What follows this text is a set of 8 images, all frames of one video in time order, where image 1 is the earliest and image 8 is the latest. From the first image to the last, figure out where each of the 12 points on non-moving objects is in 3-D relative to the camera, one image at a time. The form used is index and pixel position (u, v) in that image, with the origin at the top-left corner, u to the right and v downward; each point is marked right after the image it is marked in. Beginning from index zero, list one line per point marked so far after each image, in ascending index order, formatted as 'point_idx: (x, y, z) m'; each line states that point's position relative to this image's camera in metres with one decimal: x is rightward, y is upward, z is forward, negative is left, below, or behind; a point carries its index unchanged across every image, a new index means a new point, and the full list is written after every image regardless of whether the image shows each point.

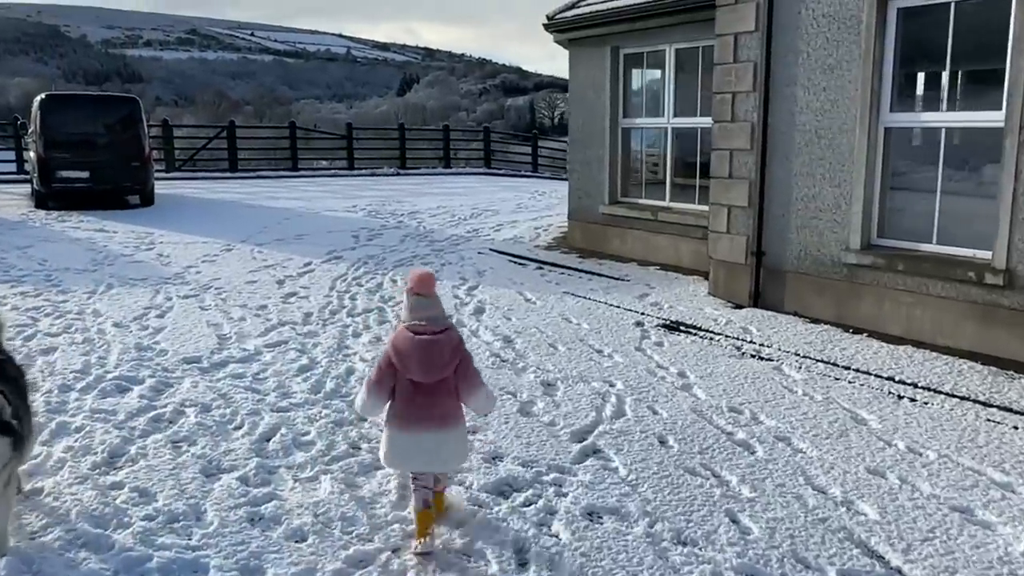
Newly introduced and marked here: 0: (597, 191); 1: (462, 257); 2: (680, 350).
0: (+1.0, +1.1, +10.0) m
1: (-0.6, +0.4, +10.0) m
2: (+1.2, -0.4, +5.9) m
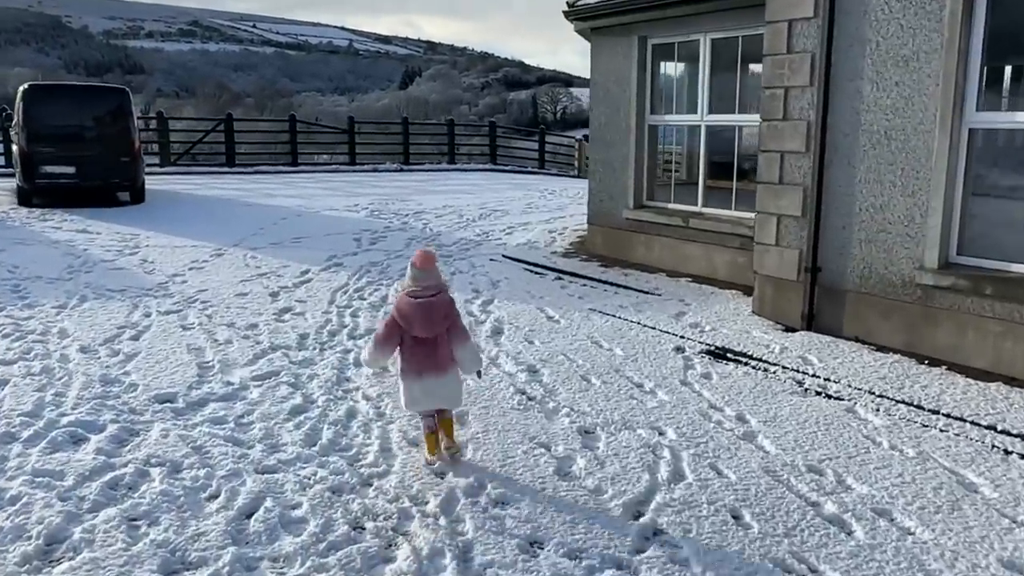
0: (+1.2, +1.0, +9.2) m
1: (-0.4, +0.2, +9.2) m
2: (+1.3, -0.6, +5.1) m
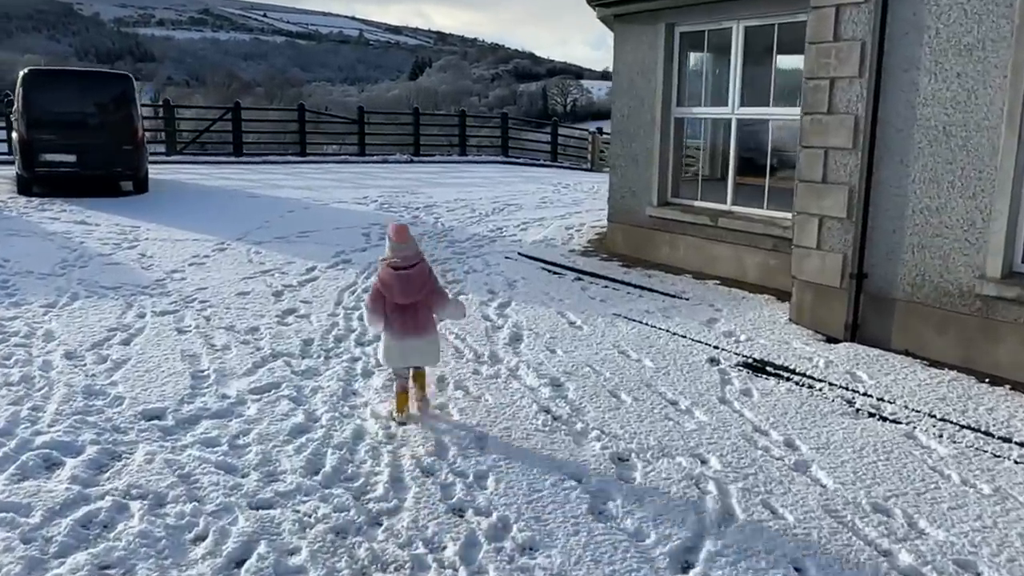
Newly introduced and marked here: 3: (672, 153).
0: (+1.3, +1.0, +8.8) m
1: (-0.2, +0.3, +8.8) m
2: (+1.4, -0.6, +4.7) m
3: (+1.6, +1.3, +8.5) m
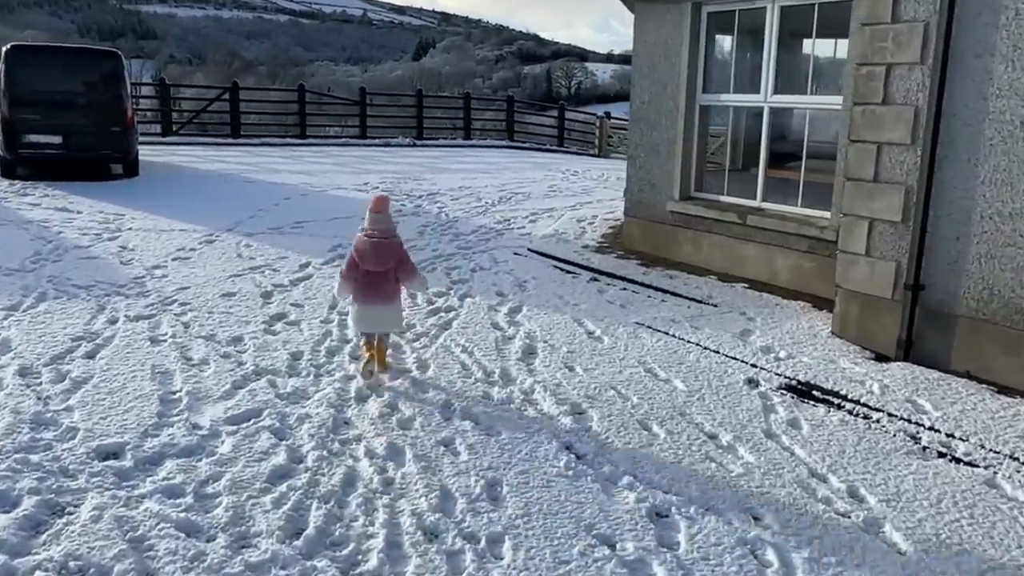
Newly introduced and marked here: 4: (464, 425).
0: (+1.4, +1.0, +8.1) m
1: (-0.2, +0.3, +8.2) m
2: (+1.5, -0.7, +4.1) m
3: (+1.7, +1.3, +7.9) m
4: (-0.2, -0.6, +4.0) m
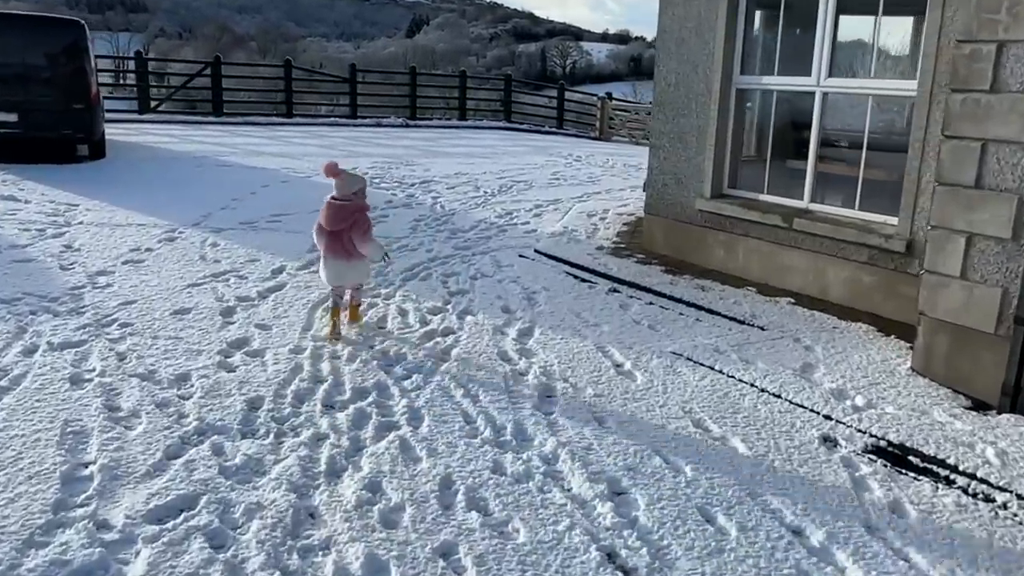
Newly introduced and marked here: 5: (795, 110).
0: (+1.5, +0.9, +7.1) m
1: (-0.1, +0.2, +7.1) m
2: (+1.6, -0.9, +3.1) m
3: (+1.7, +1.2, +6.9) m
4: (-0.1, -0.8, +3.0) m
5: (+2.1, +1.3, +6.5) m
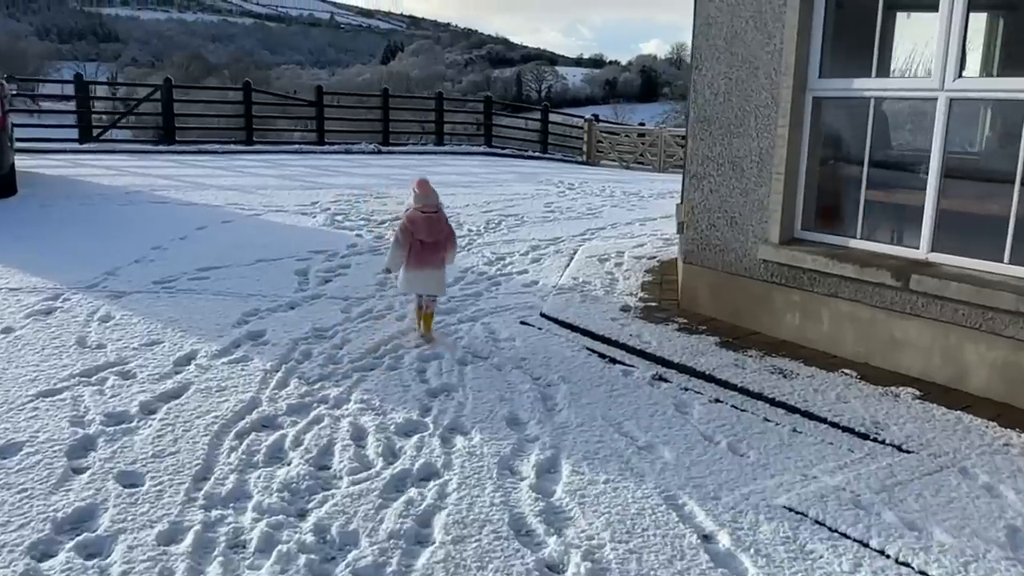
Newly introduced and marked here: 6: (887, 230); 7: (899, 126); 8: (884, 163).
0: (+1.5, +0.4, +5.3) m
1: (-0.1, -0.3, +5.3) m
2: (+1.7, -1.2, +1.3) m
3: (+1.7, +0.8, +5.1) m
4: (0.0, -1.2, +1.1) m
5: (+2.1, +0.9, +4.7) m
6: (+2.1, +0.3, +4.9) m
7: (+2.1, +0.9, +4.7) m
8: (+2.1, +0.7, +4.8) m
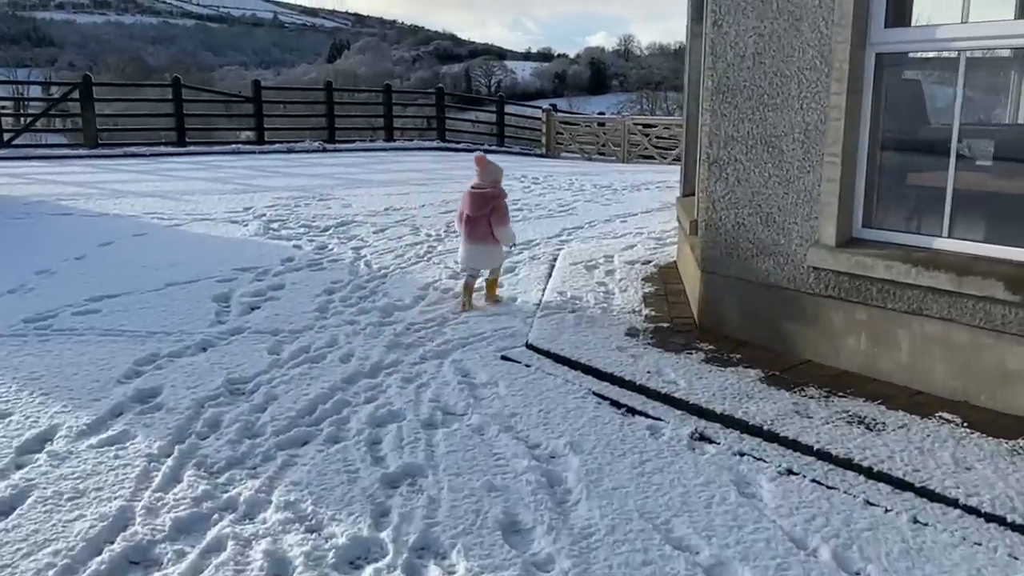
0: (+1.4, +0.4, +4.1) m
1: (-0.2, -0.4, +4.0) m
2: (+1.8, -1.3, +0.1) m
3: (+1.6, +0.7, +3.9) m
4: (+0.1, -1.3, -0.2) m
5: (+2.0, +0.8, +3.6) m
6: (+2.0, +0.3, +3.7) m
7: (+2.0, +0.8, +3.6) m
8: (+2.0, +0.6, +3.7) m
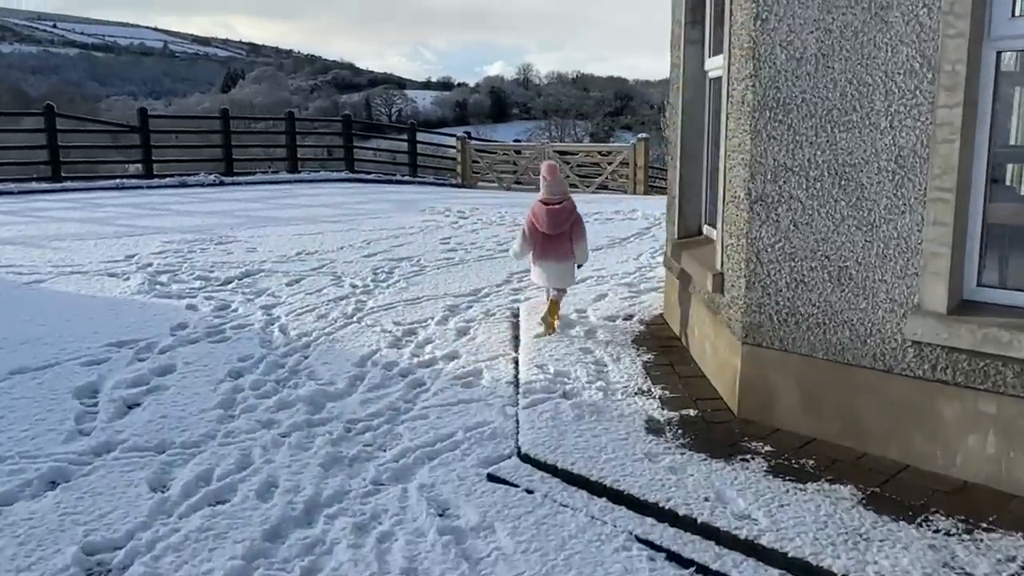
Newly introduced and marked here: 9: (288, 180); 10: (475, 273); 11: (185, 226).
0: (+1.3, +0.1, +3.0) m
1: (-0.2, -0.7, +2.7) m
2: (+2.3, -1.5, -1.0) m
3: (+1.6, +0.4, +2.9) m
4: (+0.6, -1.5, -1.4) m
5: (+2.0, +0.6, +2.6) m
6: (+2.0, 0.0, +2.7) m
7: (+2.0, +0.6, +2.6) m
8: (+2.0, +0.4, +2.7) m
9: (-4.4, +2.1, +17.2) m
10: (-0.3, +0.1, +7.2) m
11: (-3.9, +0.8, +10.2) m
